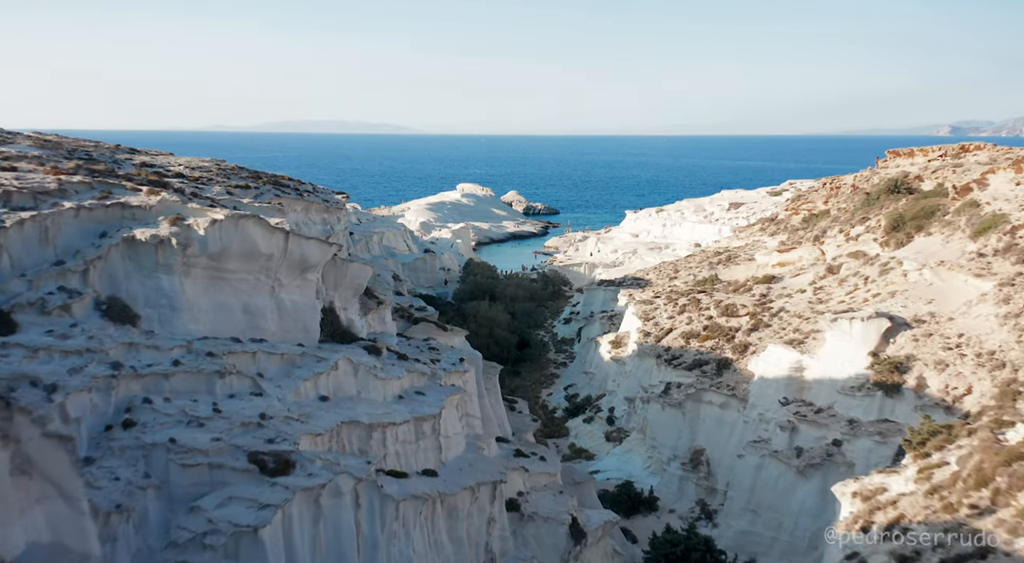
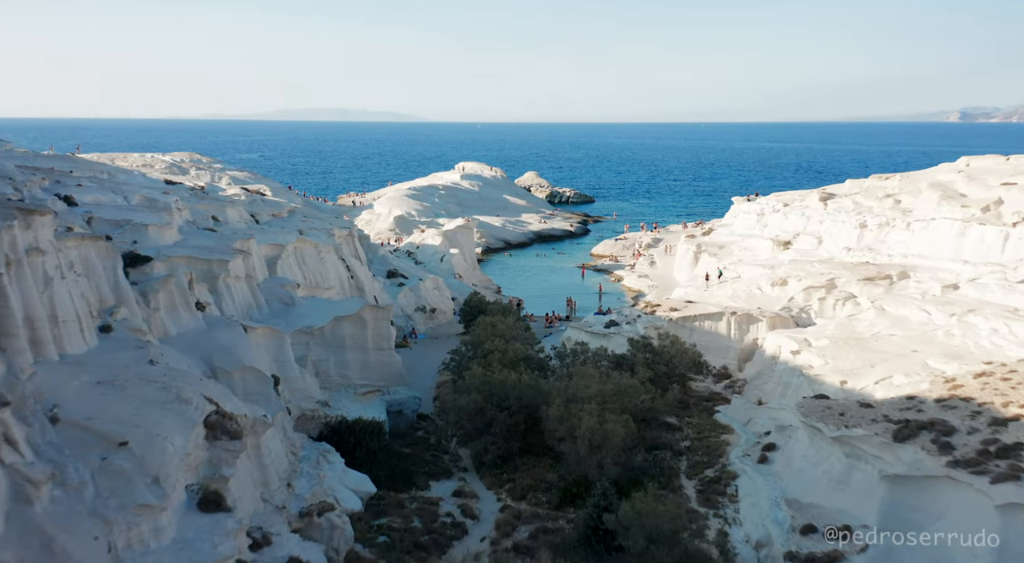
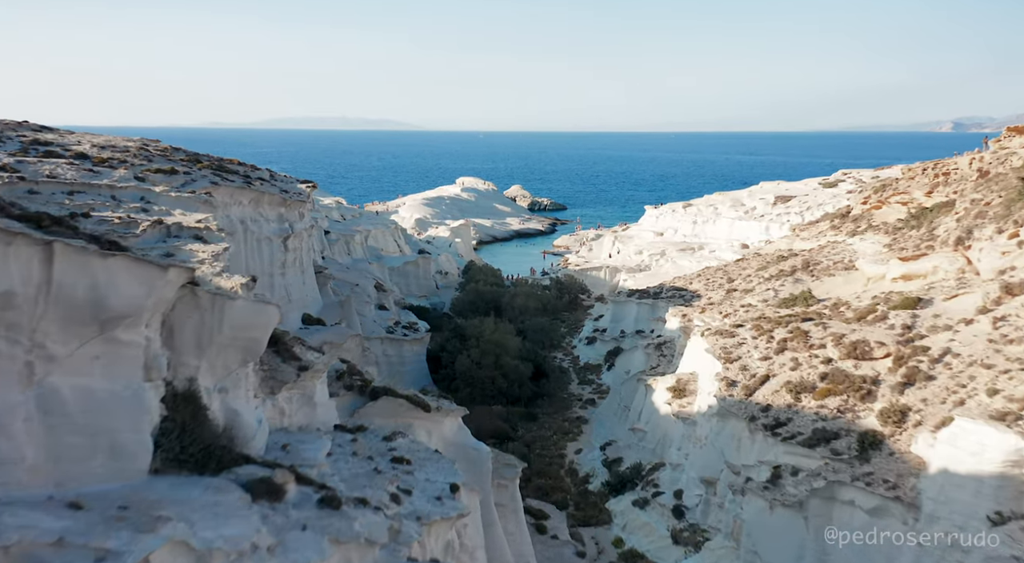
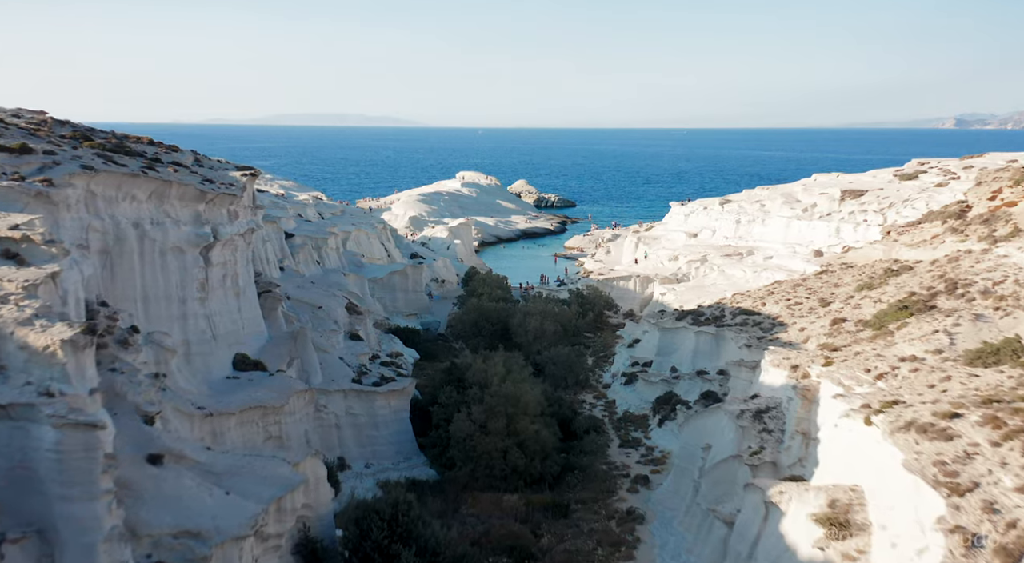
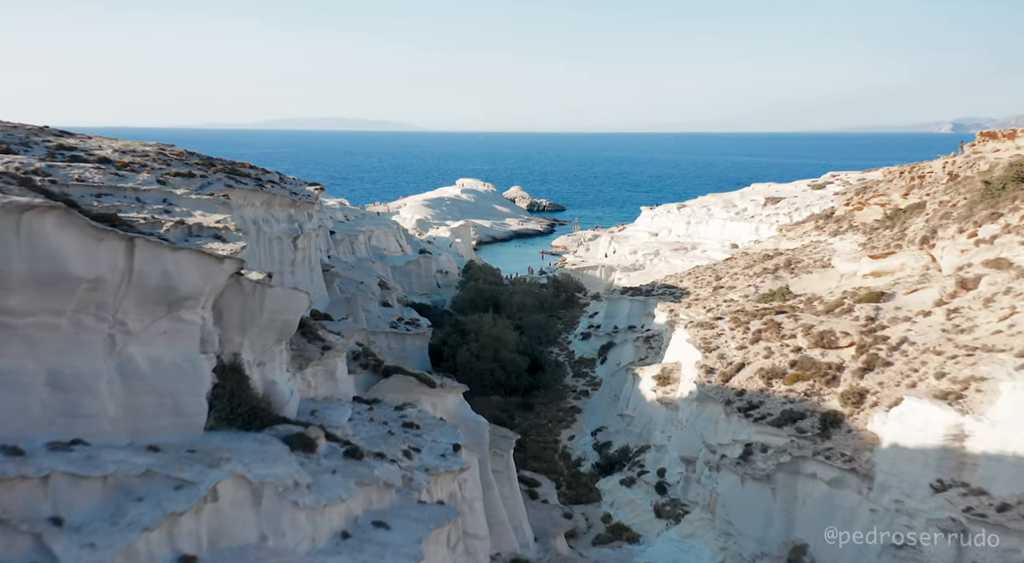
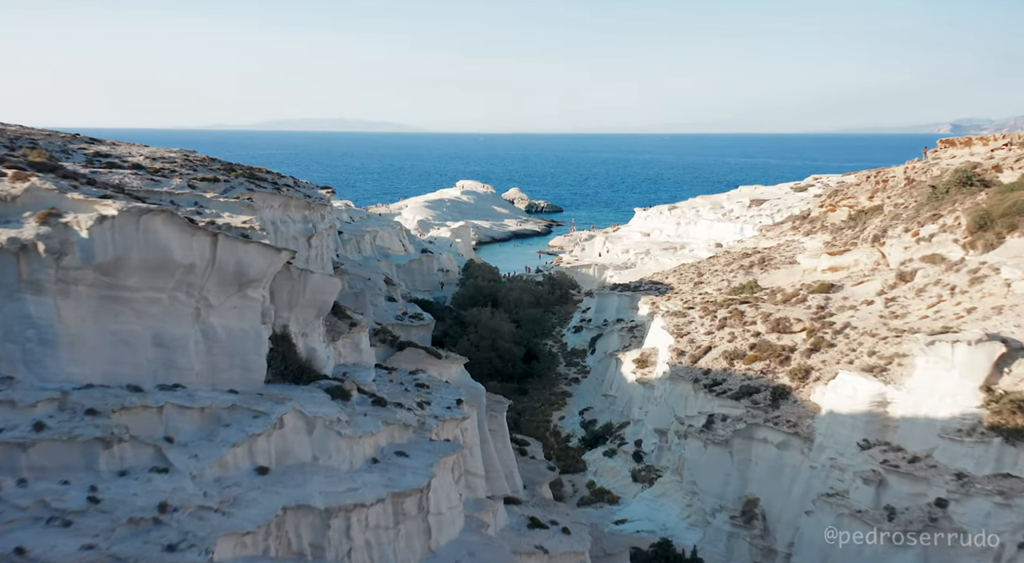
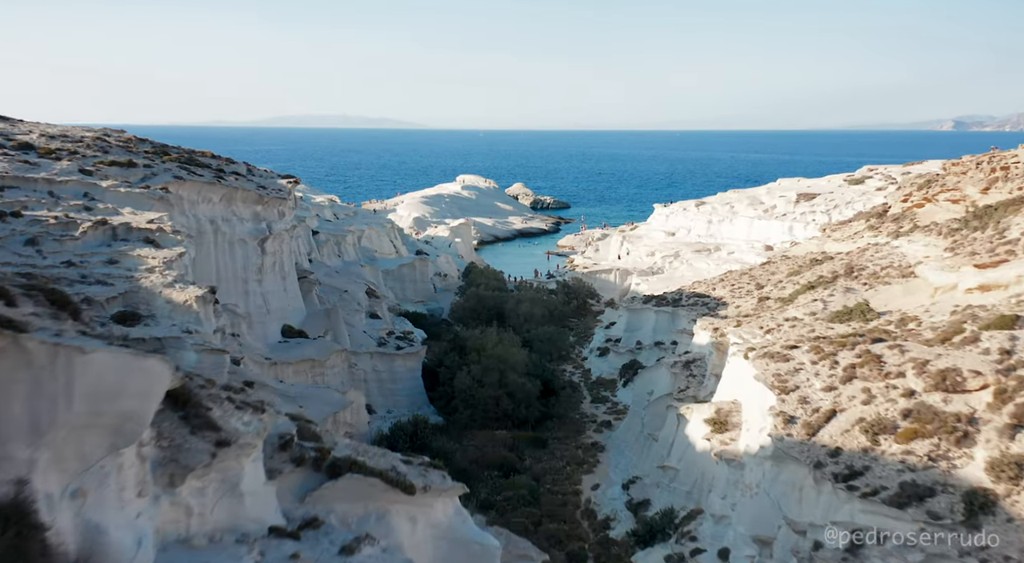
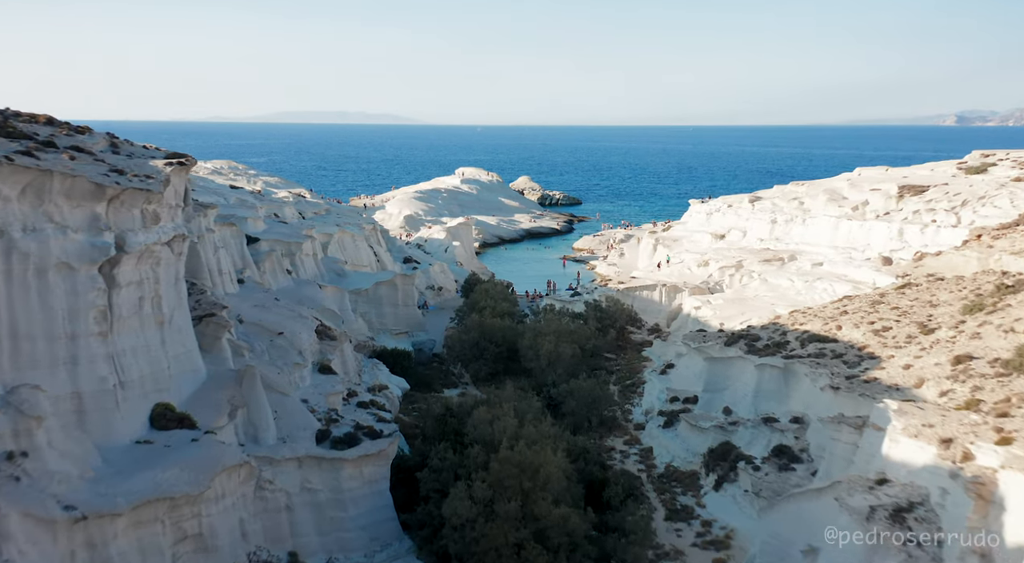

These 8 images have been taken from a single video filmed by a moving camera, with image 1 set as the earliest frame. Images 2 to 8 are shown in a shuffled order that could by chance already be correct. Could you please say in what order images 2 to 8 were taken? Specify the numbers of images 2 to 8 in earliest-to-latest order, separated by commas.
6, 5, 3, 7, 4, 8, 2
